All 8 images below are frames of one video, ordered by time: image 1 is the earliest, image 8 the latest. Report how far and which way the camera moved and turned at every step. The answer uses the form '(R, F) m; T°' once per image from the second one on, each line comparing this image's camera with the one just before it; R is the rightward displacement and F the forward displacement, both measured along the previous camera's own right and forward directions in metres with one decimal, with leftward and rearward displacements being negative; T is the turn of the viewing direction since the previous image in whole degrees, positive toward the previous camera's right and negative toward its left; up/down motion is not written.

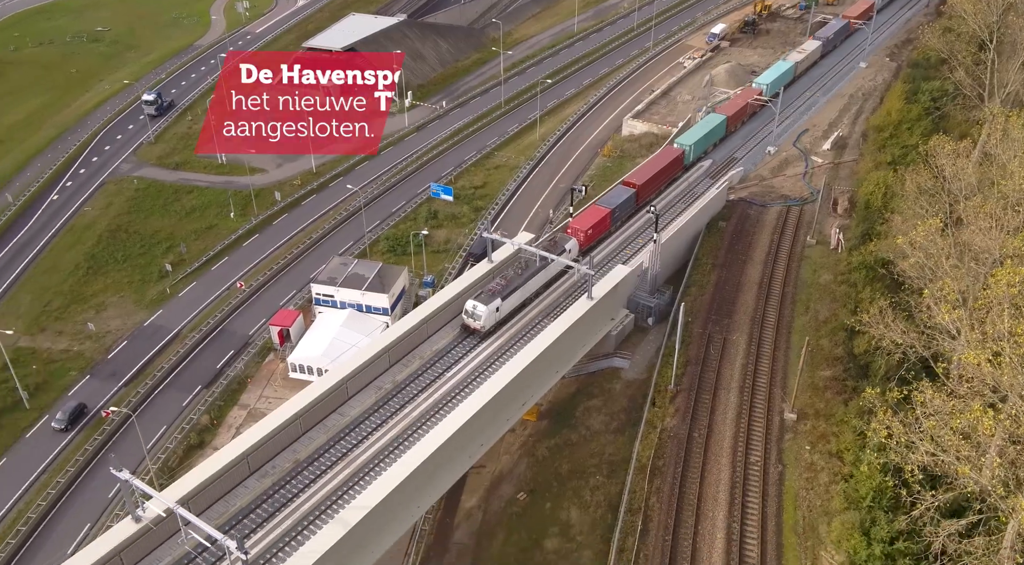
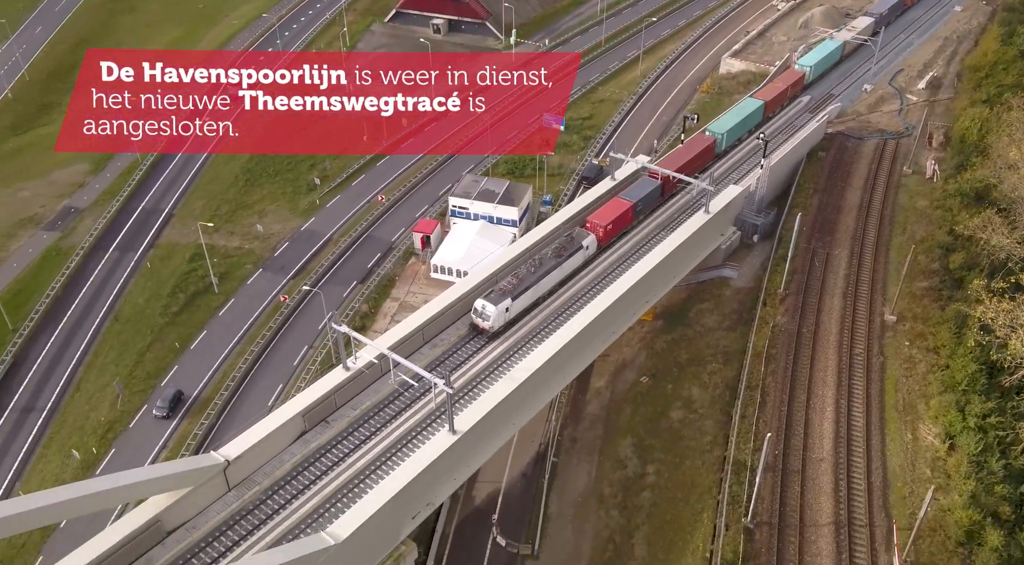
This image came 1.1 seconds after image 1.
(-5.3, -7.6) m; -4°
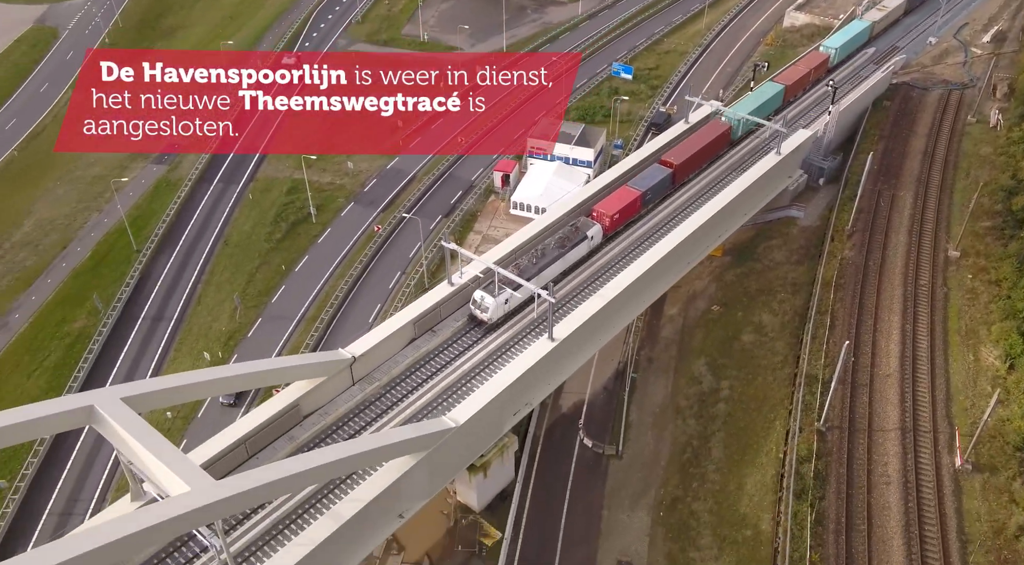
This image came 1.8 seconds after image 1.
(-3.5, -4.6) m; -2°
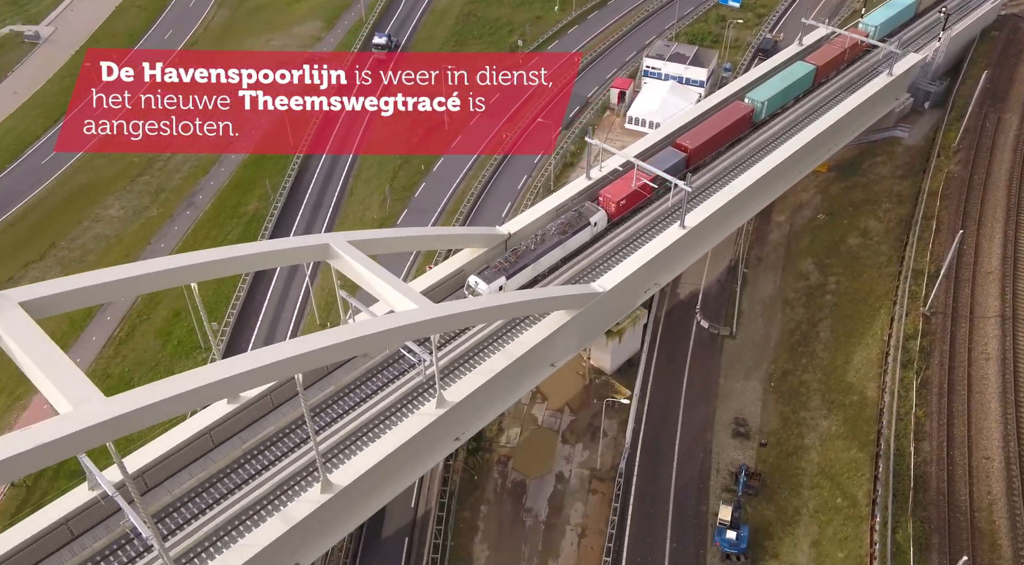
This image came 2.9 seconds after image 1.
(-4.8, -6.8) m; -4°
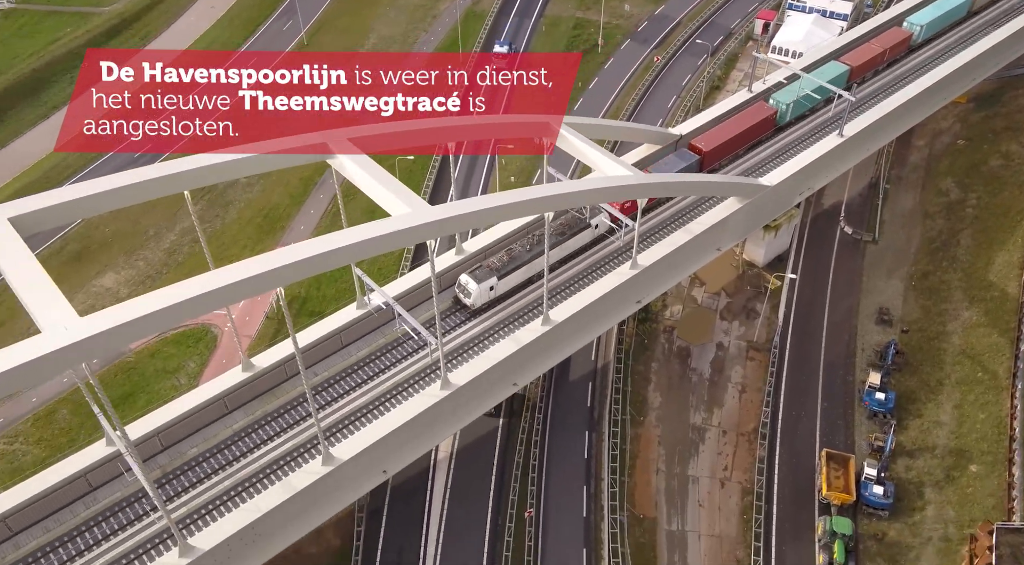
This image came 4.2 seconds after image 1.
(-6.3, -7.5) m; -5°
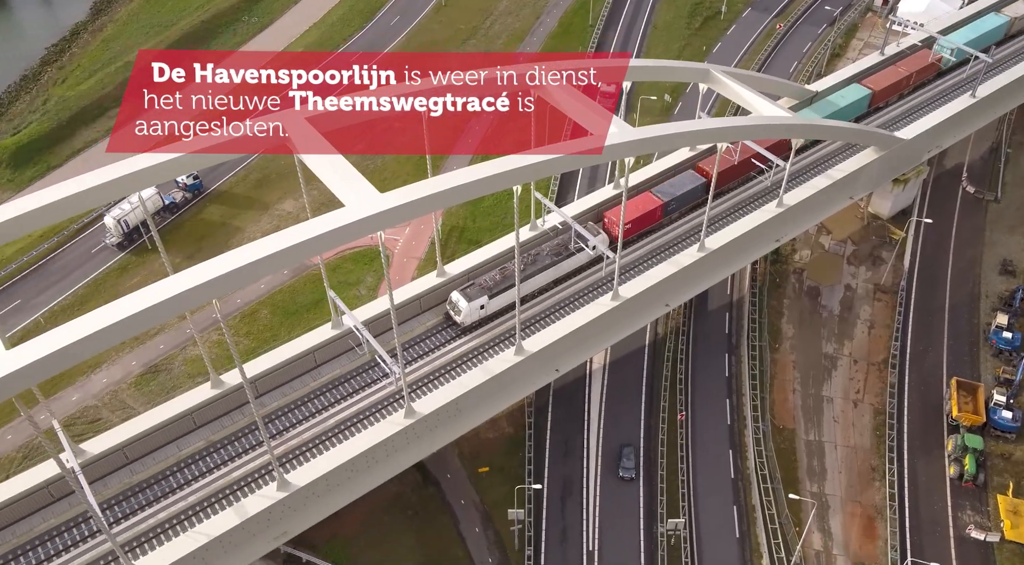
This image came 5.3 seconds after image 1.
(-5.7, -5.5) m; -4°
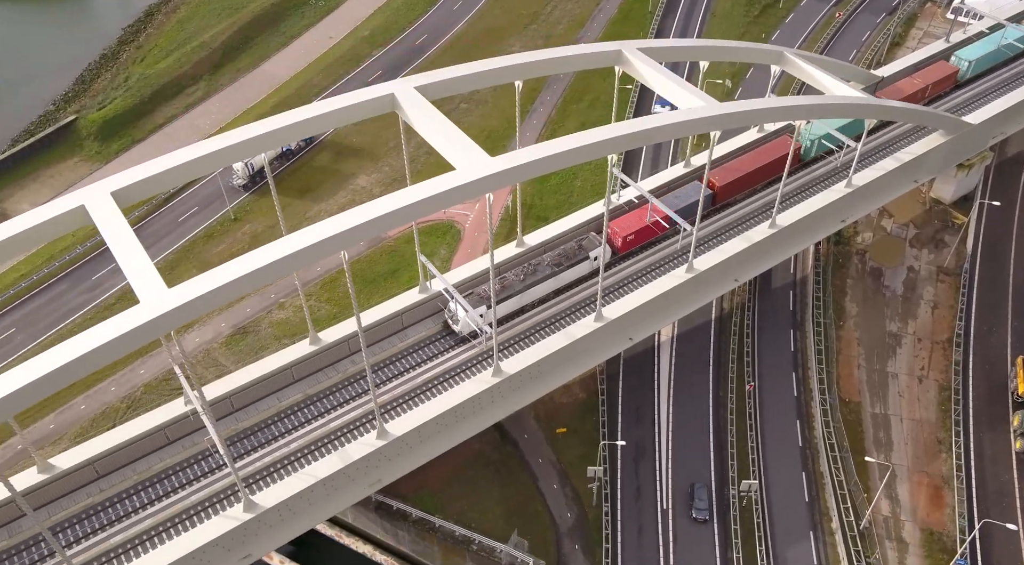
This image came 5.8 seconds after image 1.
(-2.8, -2.0) m; -2°
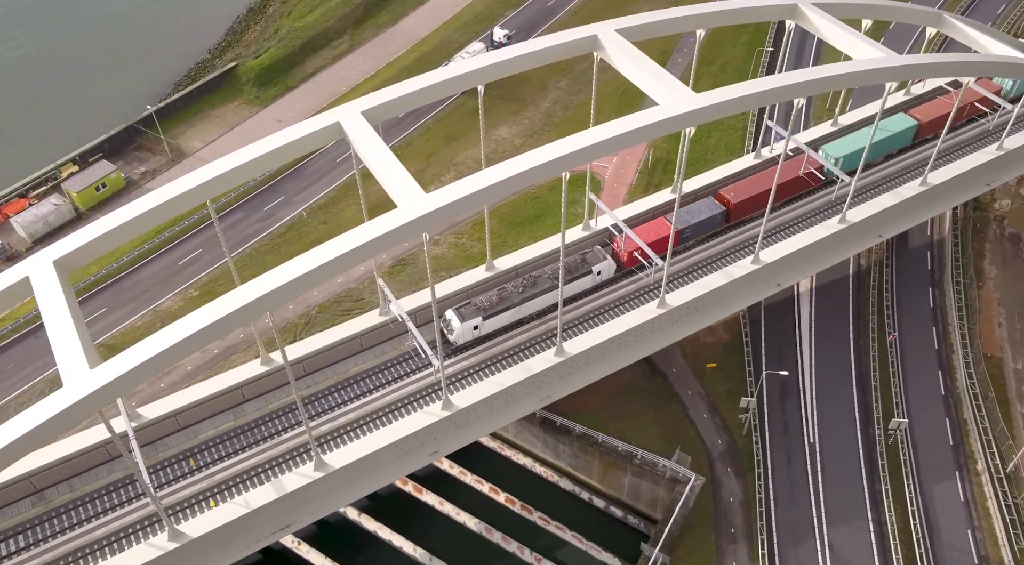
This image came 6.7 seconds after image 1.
(-5.4, -3.3) m; -4°
